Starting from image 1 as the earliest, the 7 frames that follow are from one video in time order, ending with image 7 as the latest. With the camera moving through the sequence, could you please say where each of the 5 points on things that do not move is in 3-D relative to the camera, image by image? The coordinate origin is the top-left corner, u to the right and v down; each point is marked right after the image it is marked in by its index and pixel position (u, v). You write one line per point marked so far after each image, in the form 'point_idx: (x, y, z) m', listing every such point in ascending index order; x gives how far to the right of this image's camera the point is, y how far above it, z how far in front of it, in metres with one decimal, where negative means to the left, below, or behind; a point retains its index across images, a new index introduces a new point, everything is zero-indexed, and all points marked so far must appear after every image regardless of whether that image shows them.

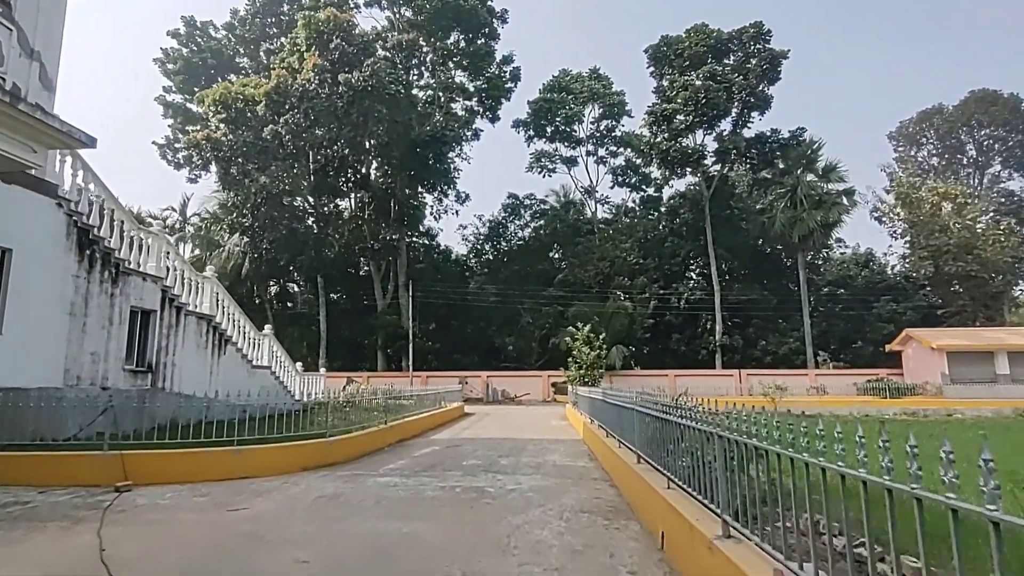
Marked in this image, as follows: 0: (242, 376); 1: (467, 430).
0: (-7.6, -2.5, +18.3) m
1: (-1.0, -3.0, +13.7) m
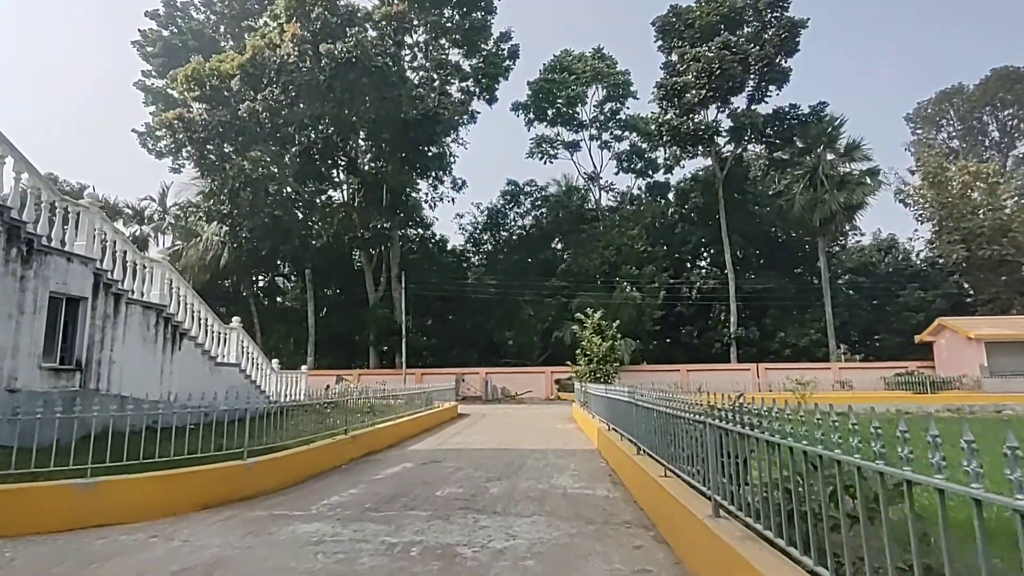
0: (-7.7, -2.2, +16.0) m
1: (-1.0, -2.6, +11.4) m
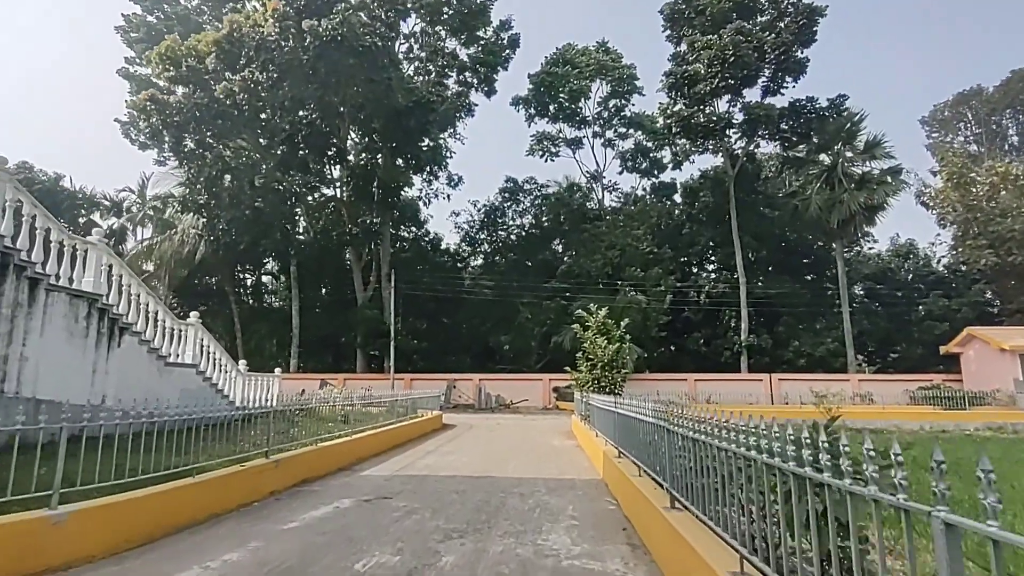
0: (-7.9, -1.9, +14.0) m
1: (-1.2, -2.5, +9.4) m
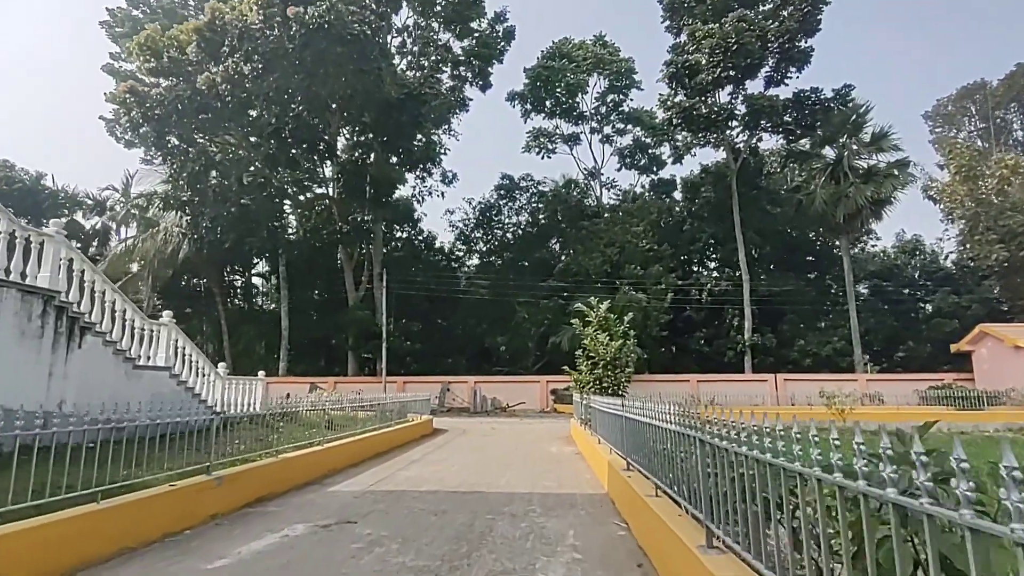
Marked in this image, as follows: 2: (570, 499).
0: (-8.0, -1.9, +13.0) m
1: (-1.3, -2.3, +8.4) m
2: (+0.5, -2.0, +6.2) m
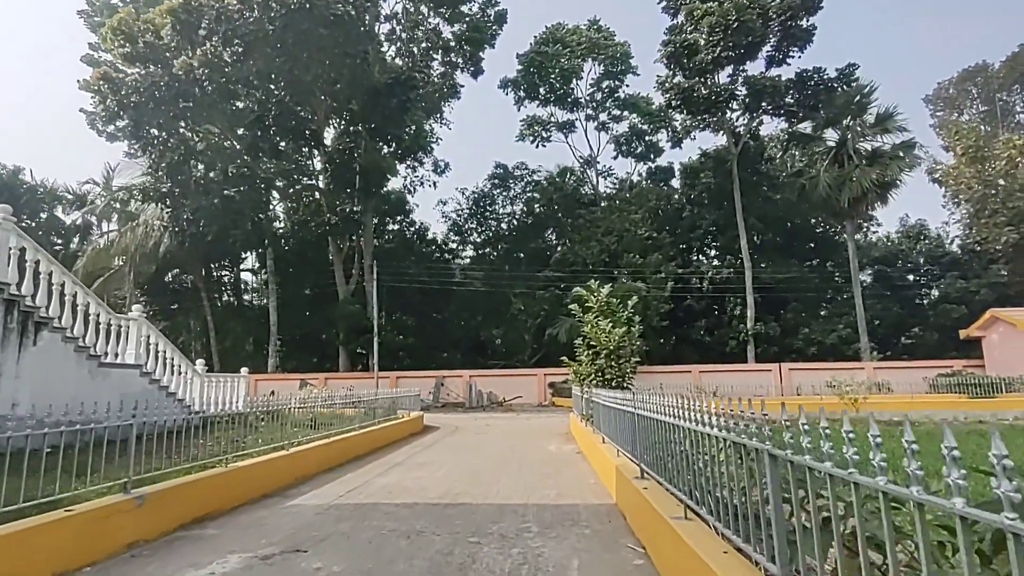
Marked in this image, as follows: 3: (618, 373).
0: (-8.1, -1.7, +12.0) m
1: (-1.4, -2.1, +7.5) m
2: (+0.5, -1.8, +5.3) m
3: (+2.1, -1.6, +12.3) m
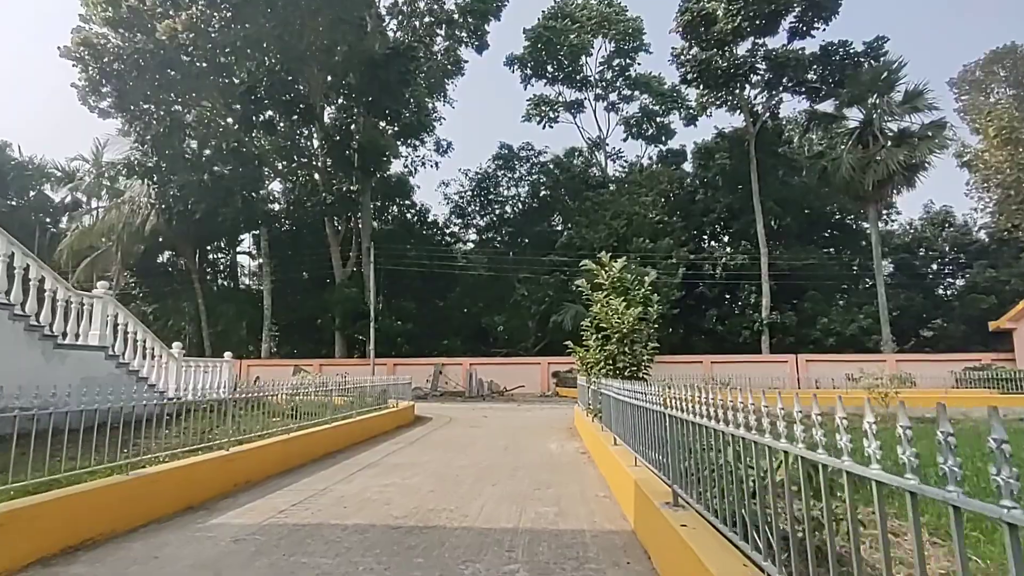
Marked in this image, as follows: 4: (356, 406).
0: (-8.1, -1.3, +10.8) m
1: (-1.5, -1.8, +6.2) m
2: (+0.4, -1.6, +4.1) m
3: (+2.1, -1.3, +11.0) m
4: (-3.0, -2.3, +12.1) m
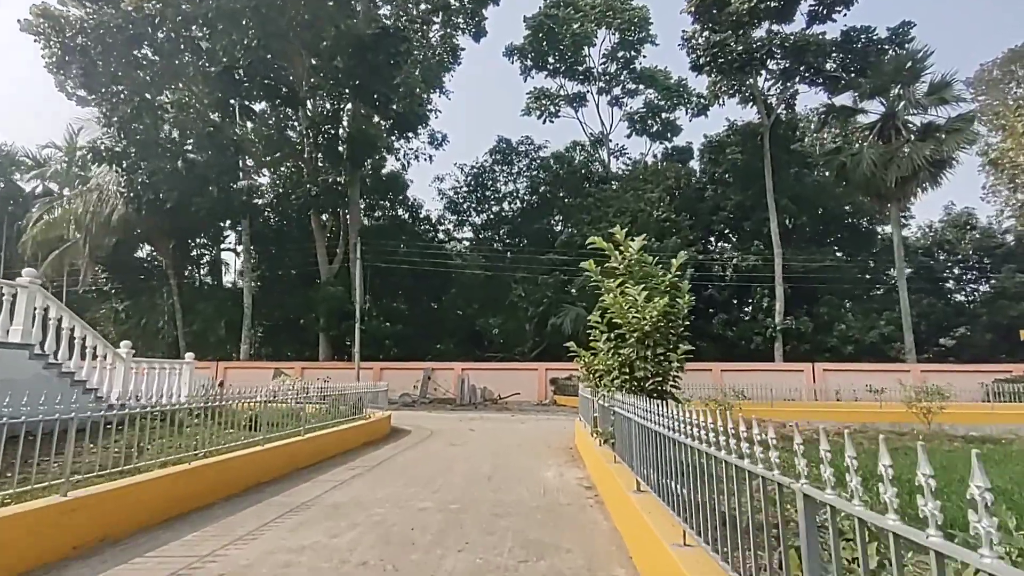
0: (-8.3, -1.0, +9.0) m
1: (-1.6, -1.6, +4.4) m
2: (+0.2, -1.4, +2.3) m
3: (+1.9, -1.2, +9.2) m
4: (-3.2, -2.1, +10.3) m
